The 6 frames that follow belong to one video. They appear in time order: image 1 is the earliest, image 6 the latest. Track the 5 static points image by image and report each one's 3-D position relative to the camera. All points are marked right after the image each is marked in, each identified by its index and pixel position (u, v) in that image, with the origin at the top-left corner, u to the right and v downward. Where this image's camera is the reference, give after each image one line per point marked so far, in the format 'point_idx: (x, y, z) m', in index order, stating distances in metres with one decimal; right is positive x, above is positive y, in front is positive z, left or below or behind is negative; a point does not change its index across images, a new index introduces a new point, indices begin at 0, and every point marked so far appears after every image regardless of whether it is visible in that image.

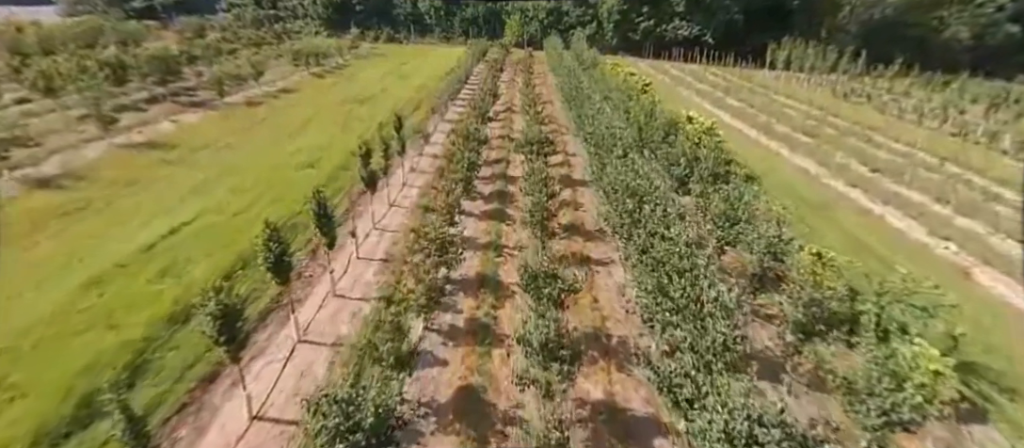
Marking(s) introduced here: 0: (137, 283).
0: (-8.7, -1.4, +10.6) m
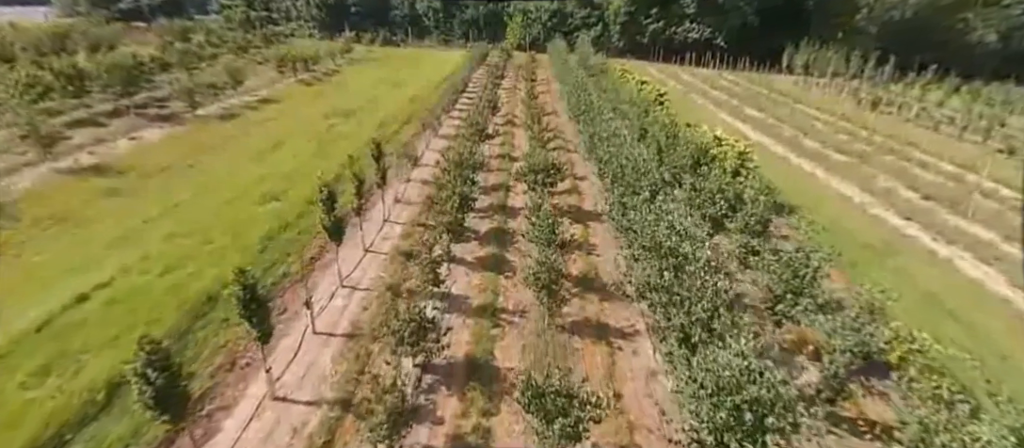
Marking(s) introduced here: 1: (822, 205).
0: (-8.8, -2.8, +7.9) m
1: (+13.0, +0.8, +18.9) m
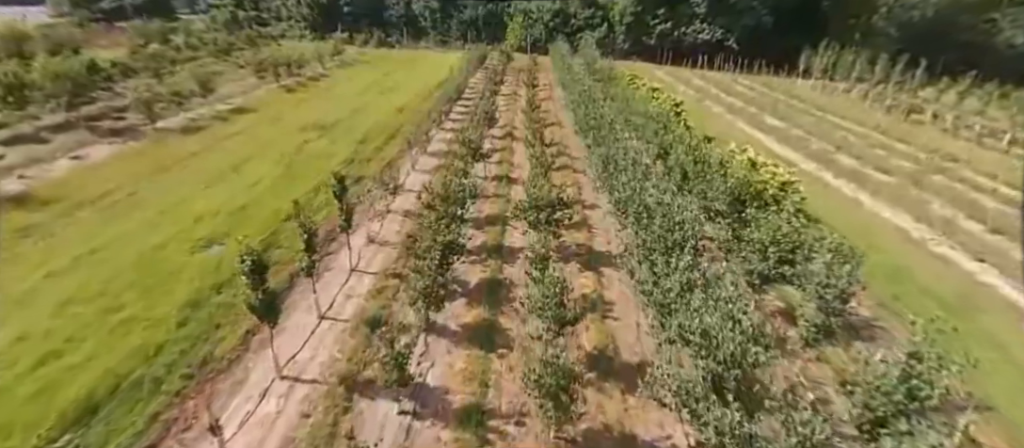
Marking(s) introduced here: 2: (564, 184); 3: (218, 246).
0: (-8.9, -4.2, +5.0) m
1: (+12.9, -0.6, +15.9) m
2: (+2.3, +1.7, +19.4) m
3: (-8.1, -0.6, +12.4) m
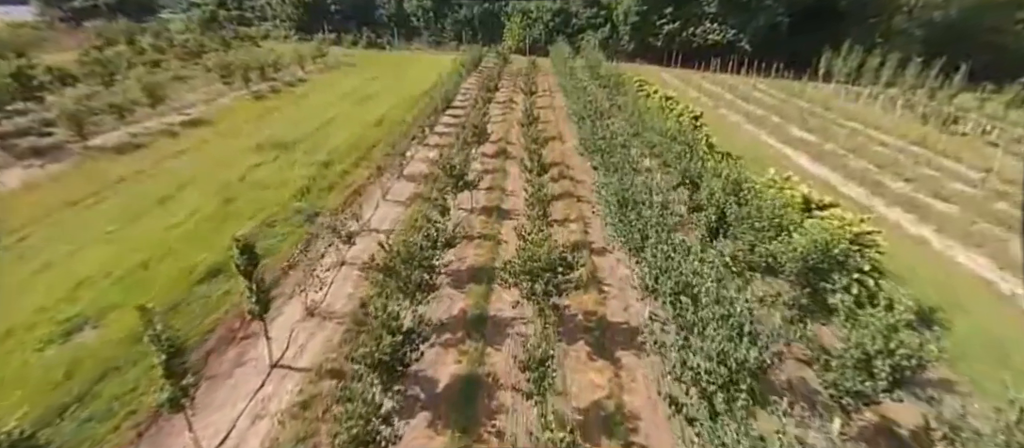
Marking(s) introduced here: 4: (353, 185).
0: (-9.2, -5.7, +1.6) m
1: (+12.6, -2.2, +12.5) m
2: (+1.9, +0.1, +16.0) m
3: (-8.4, -2.1, +9.0) m
4: (-5.9, +1.5, +16.8) m
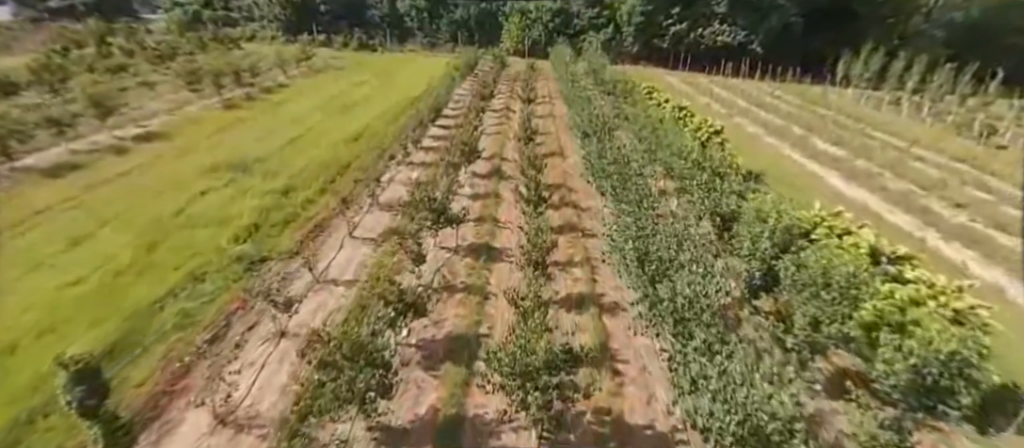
0: (-9.5, -7.0, -1.2) m
1: (+12.3, -3.5, +9.7) m
2: (+1.7, -1.2, +13.2) m
3: (-8.6, -3.4, +6.2) m
4: (-6.2, +0.2, +14.1) m
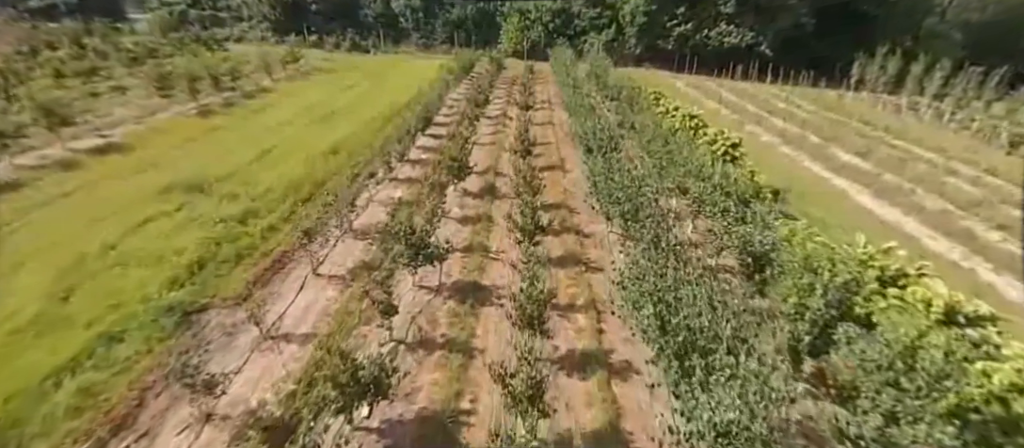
0: (-9.7, -7.9, -3.2) m
1: (+12.1, -4.4, +7.7) m
2: (+1.5, -2.1, +11.2) m
3: (-8.9, -4.3, +4.2) m
4: (-6.4, -0.7, +12.0) m
